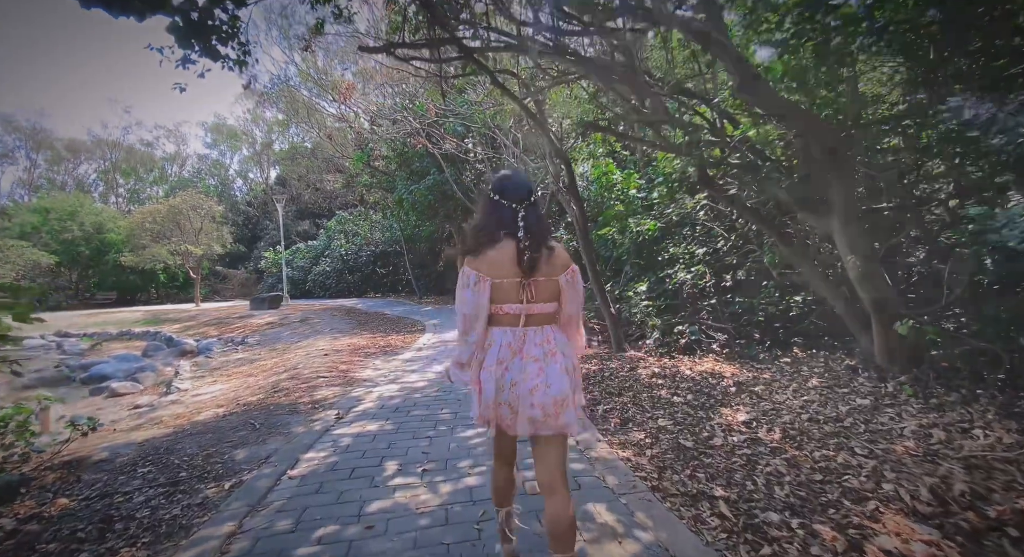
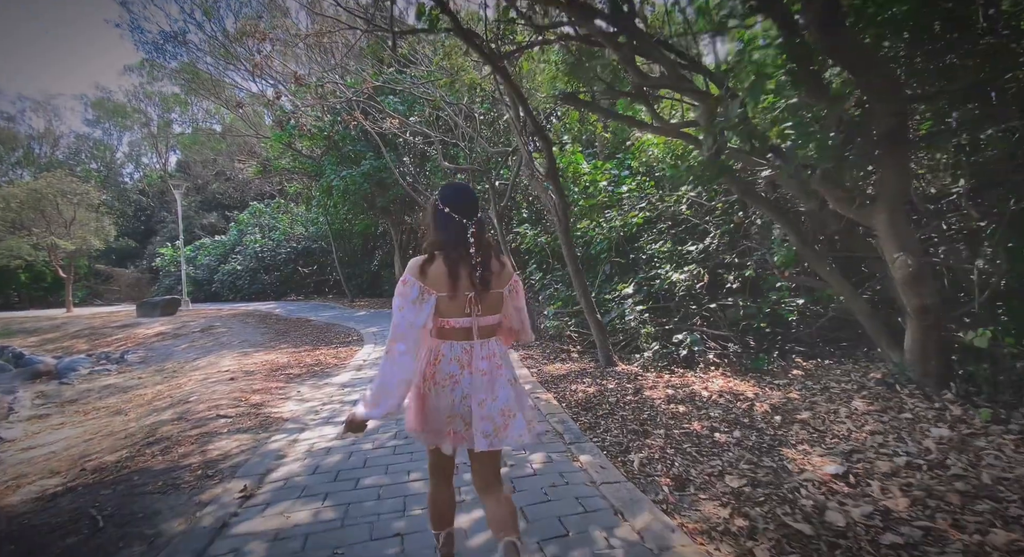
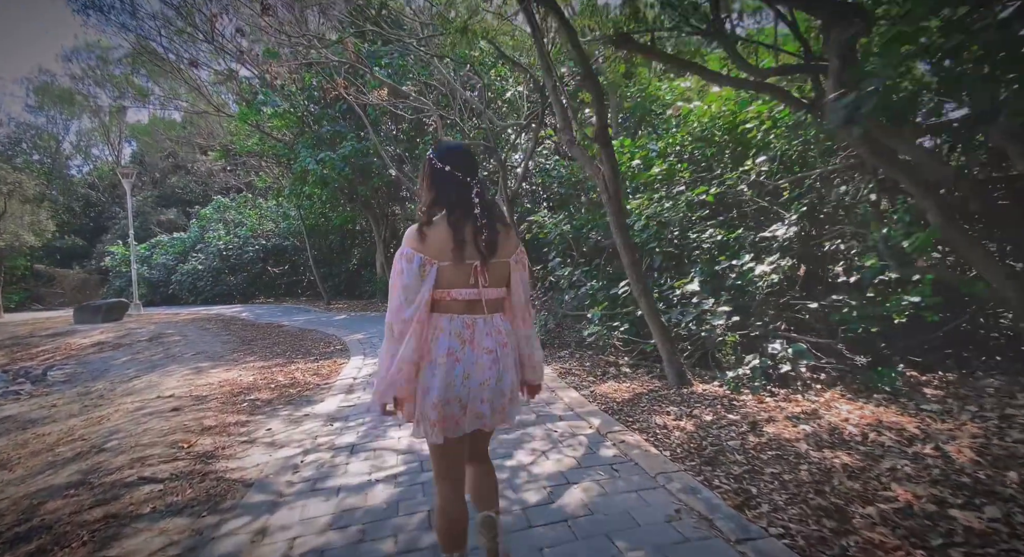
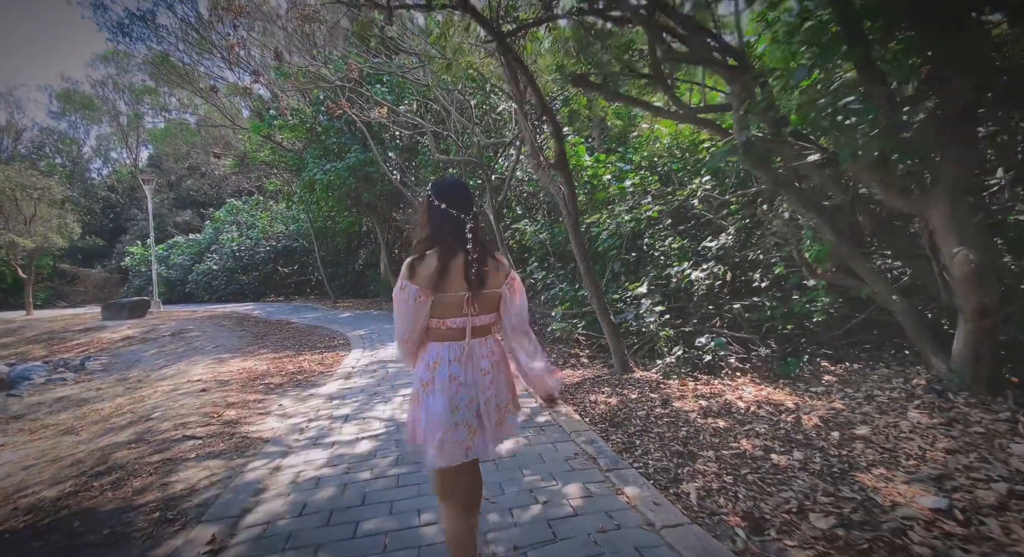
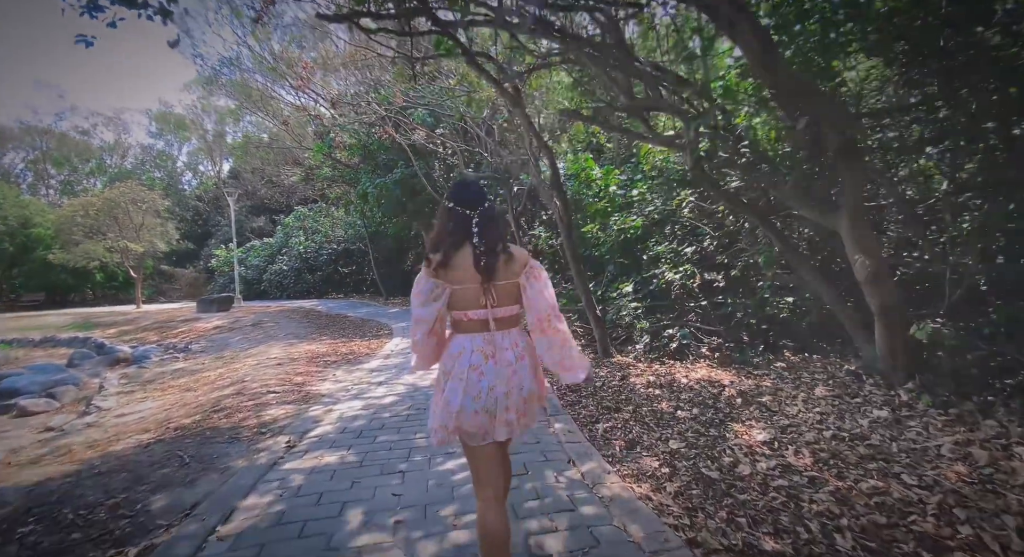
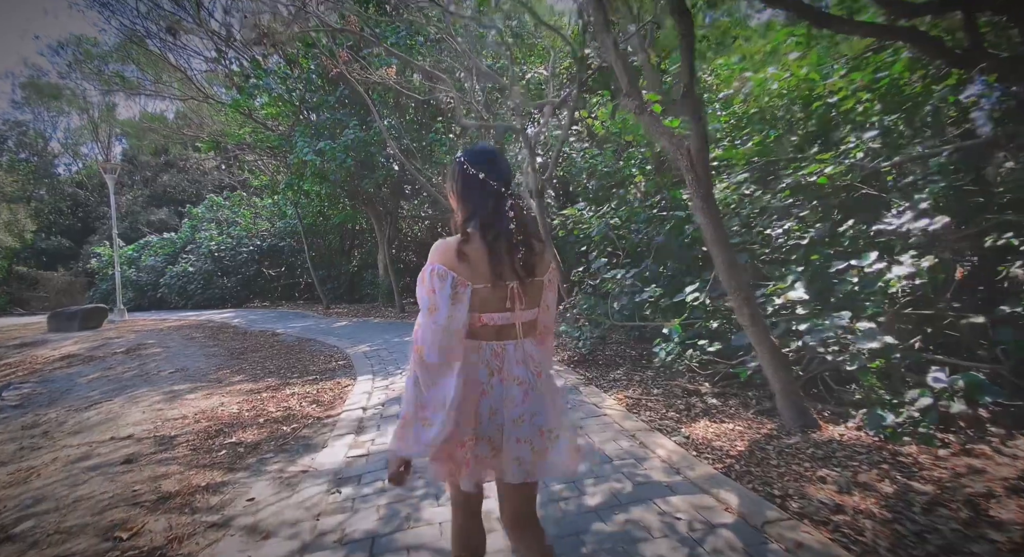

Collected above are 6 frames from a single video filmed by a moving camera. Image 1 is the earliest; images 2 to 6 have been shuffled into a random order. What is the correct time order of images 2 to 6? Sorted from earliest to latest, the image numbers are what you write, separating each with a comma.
5, 2, 4, 3, 6
